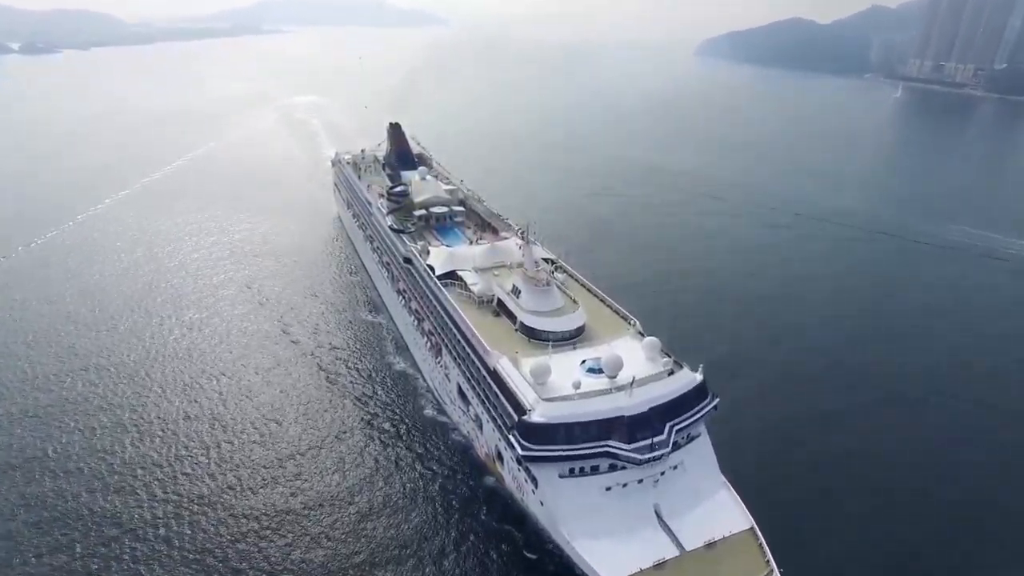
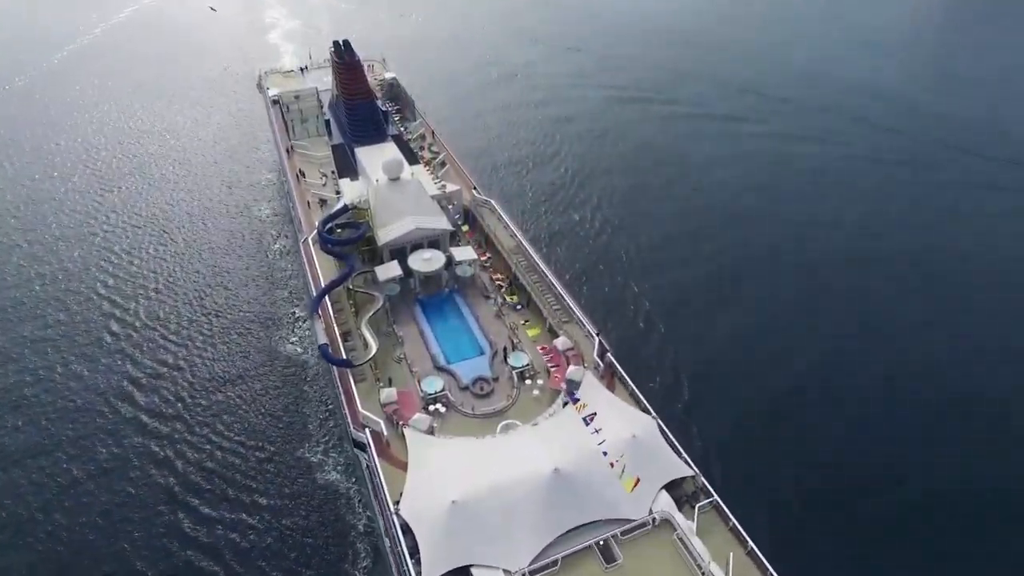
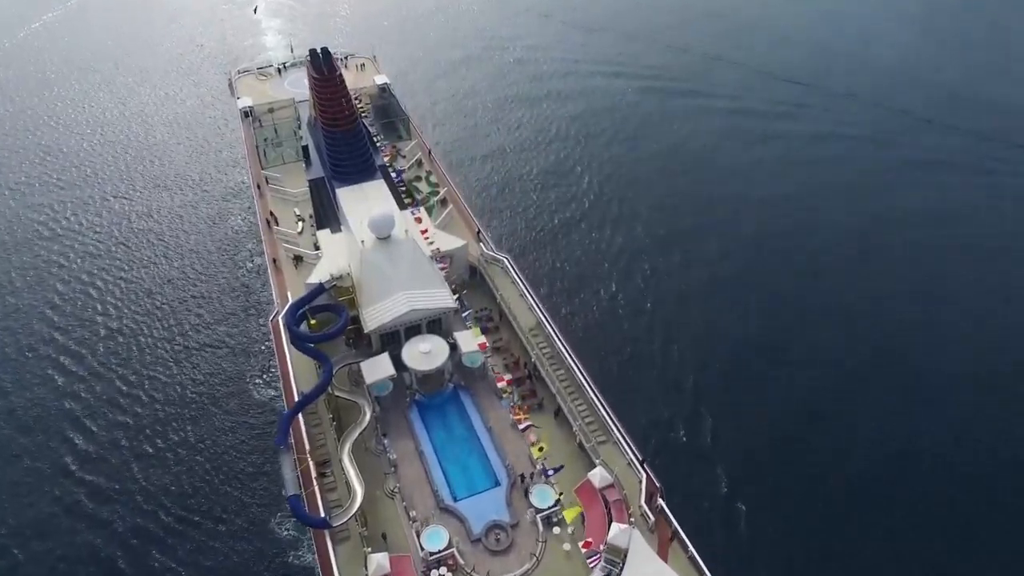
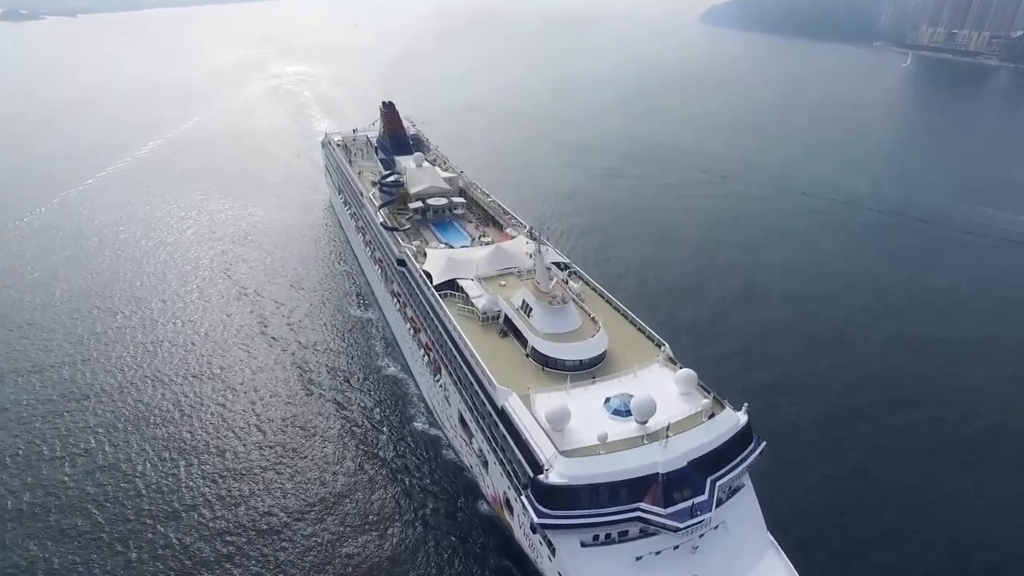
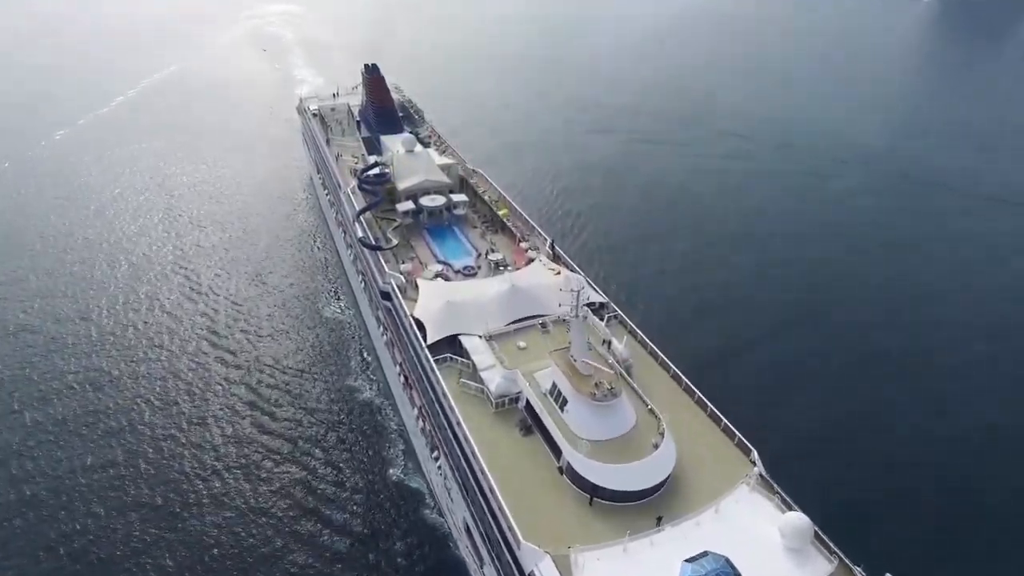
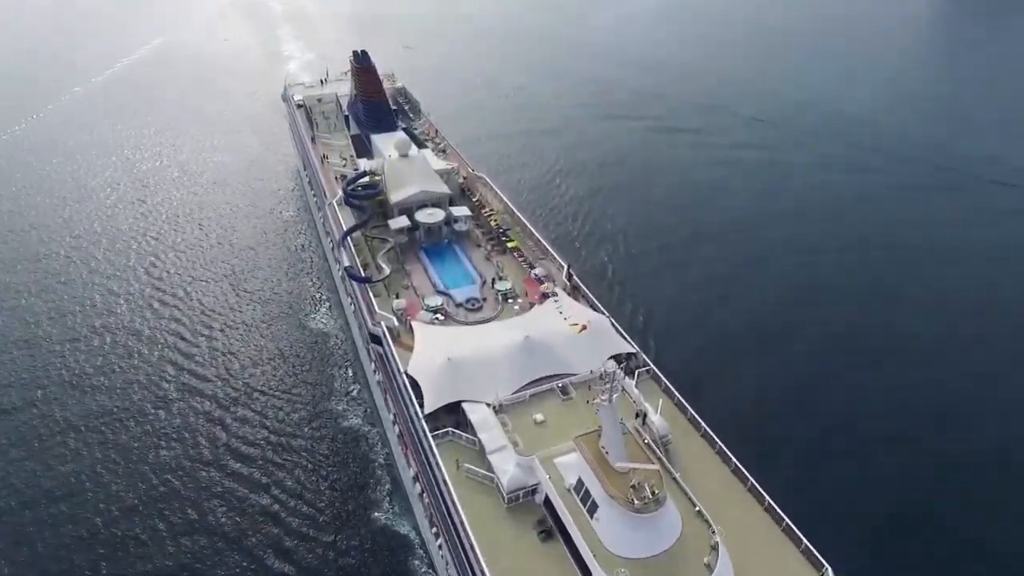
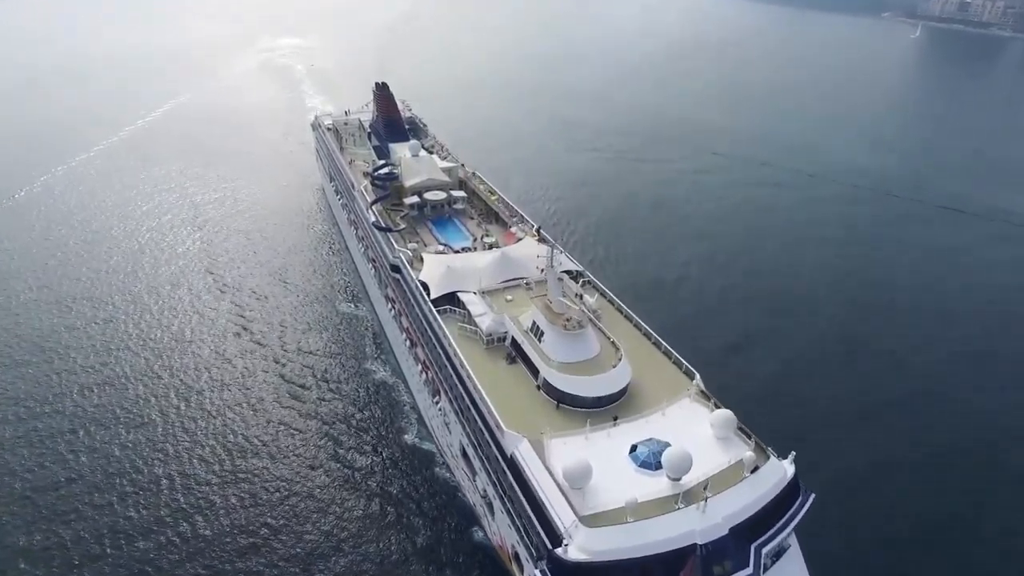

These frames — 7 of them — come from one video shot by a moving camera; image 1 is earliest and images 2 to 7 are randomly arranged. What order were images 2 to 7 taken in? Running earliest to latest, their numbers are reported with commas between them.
4, 7, 5, 6, 2, 3
